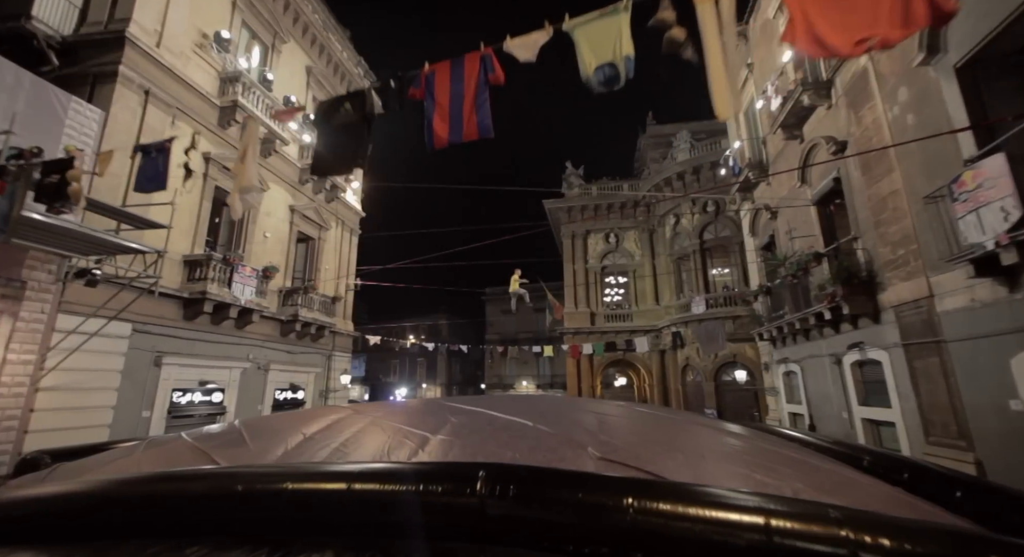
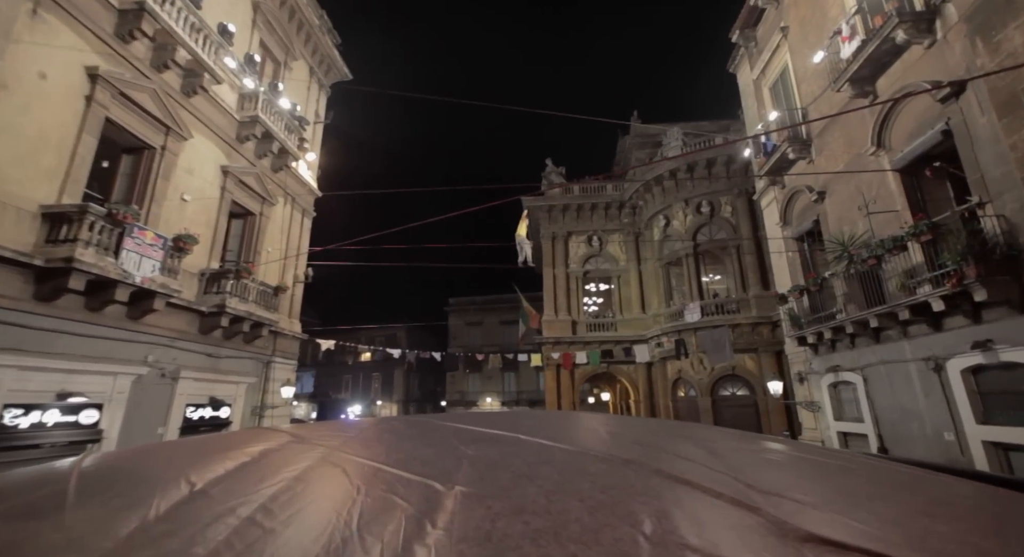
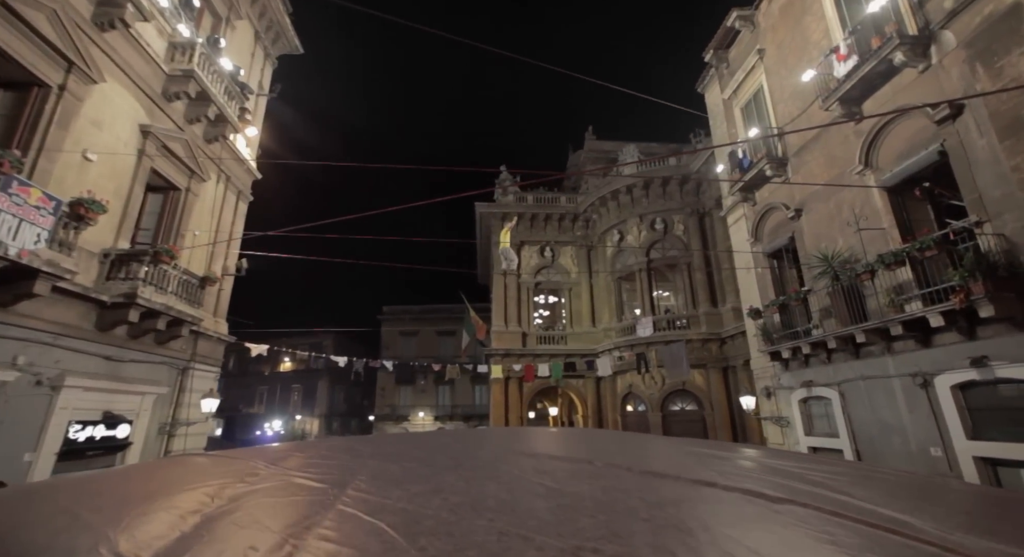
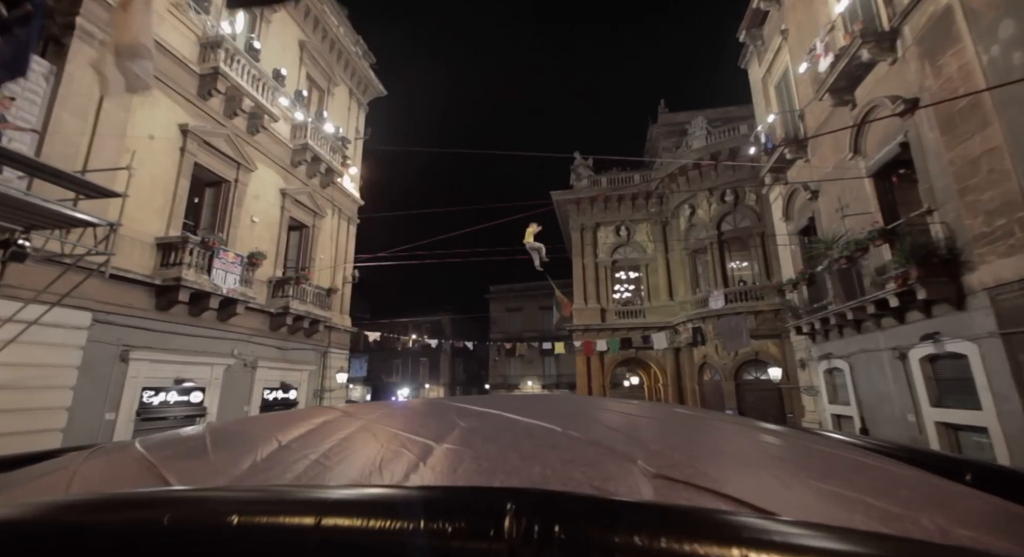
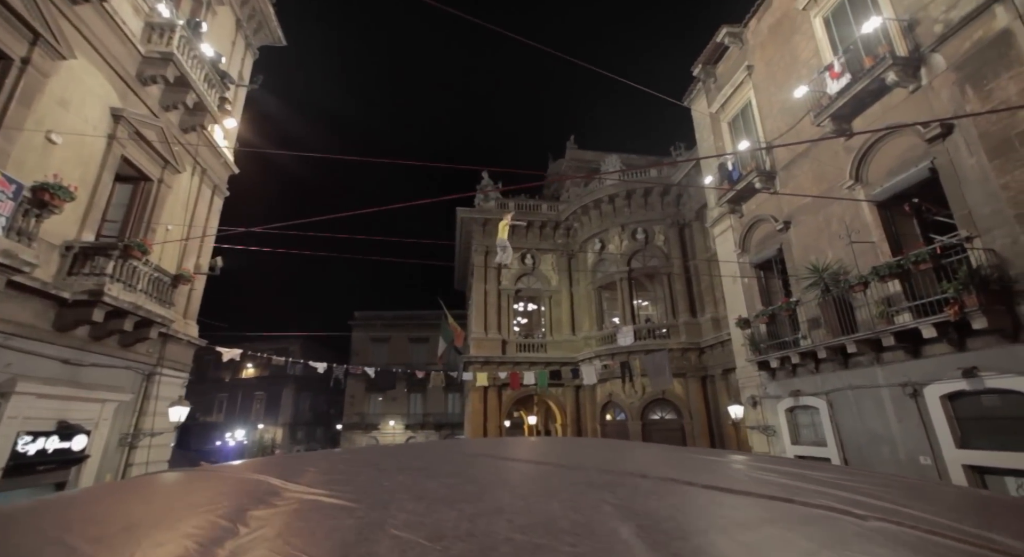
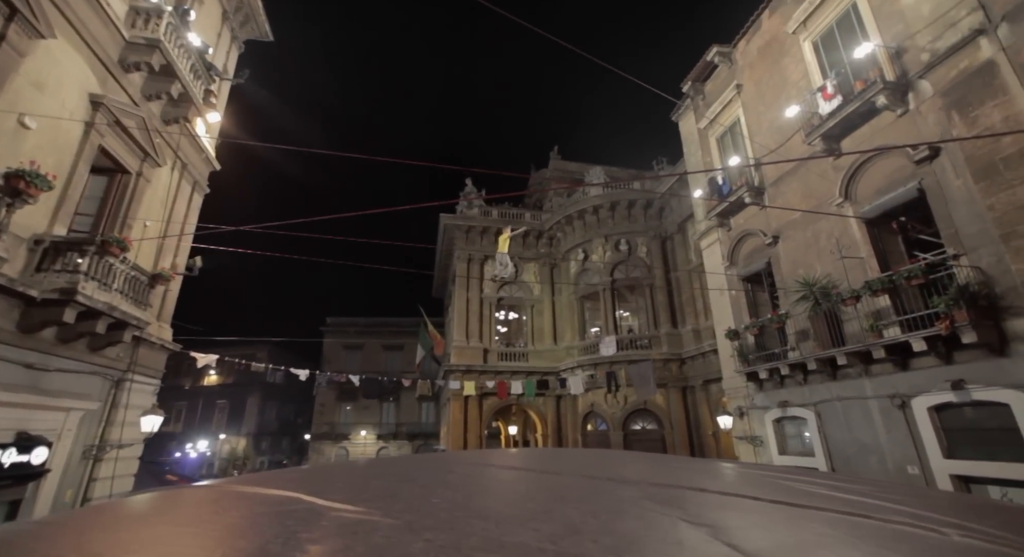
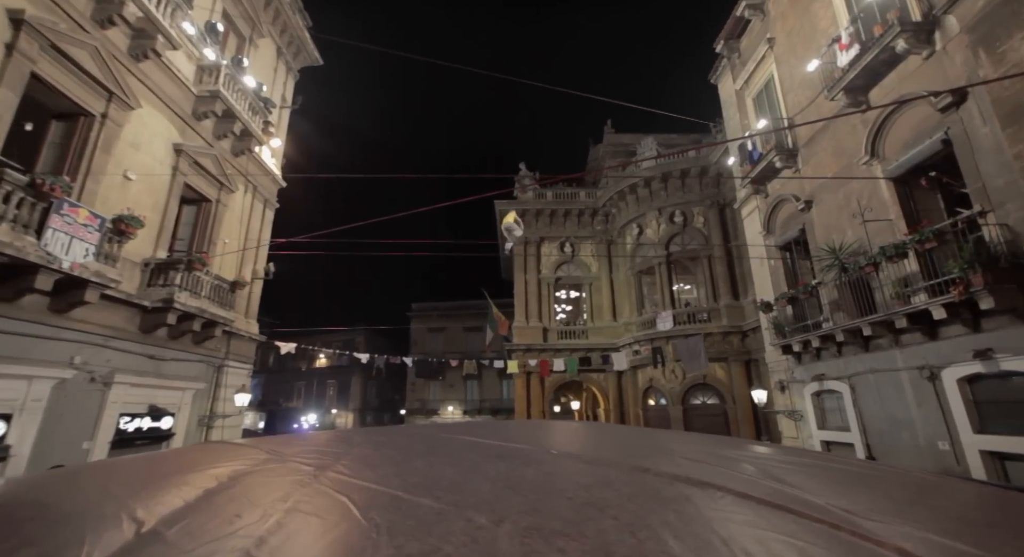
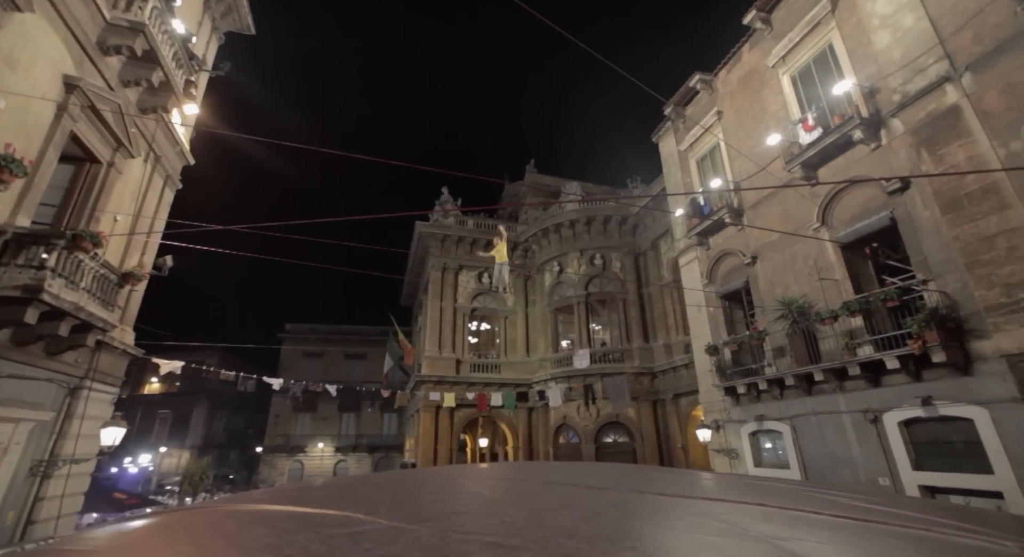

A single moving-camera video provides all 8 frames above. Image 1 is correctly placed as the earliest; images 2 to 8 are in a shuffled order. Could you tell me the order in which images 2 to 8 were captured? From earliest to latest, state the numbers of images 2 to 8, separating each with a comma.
4, 2, 7, 3, 5, 6, 8
